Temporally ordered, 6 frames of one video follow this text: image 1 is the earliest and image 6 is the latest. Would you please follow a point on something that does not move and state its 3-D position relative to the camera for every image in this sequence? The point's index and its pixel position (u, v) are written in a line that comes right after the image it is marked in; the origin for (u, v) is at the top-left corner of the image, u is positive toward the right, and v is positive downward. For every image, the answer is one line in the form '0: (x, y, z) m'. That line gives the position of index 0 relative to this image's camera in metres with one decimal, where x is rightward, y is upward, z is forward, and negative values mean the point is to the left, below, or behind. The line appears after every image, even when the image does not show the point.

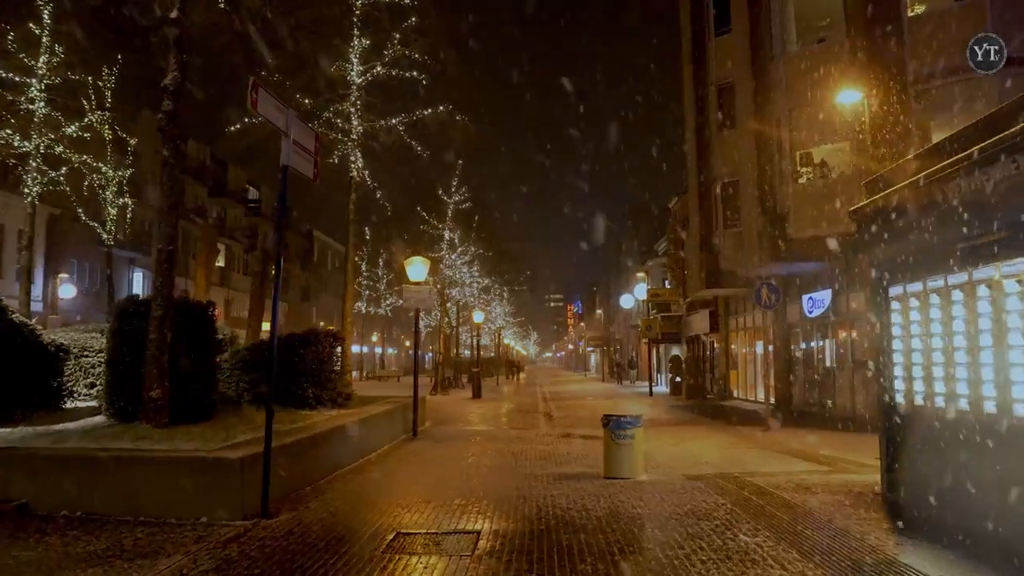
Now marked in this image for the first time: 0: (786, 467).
0: (+3.9, -2.5, +11.5) m
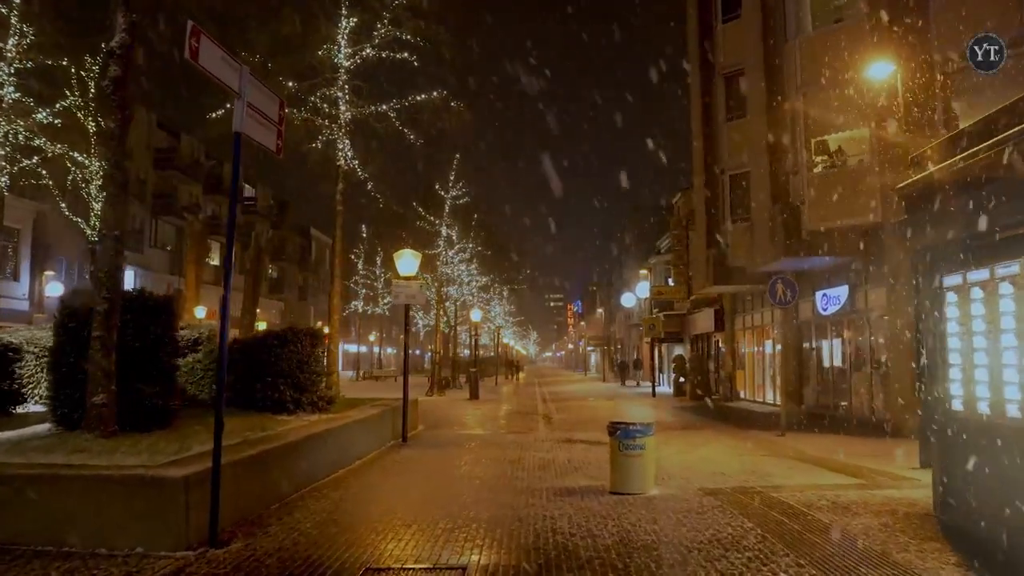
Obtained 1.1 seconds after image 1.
0: (+3.8, -2.4, +10.3) m
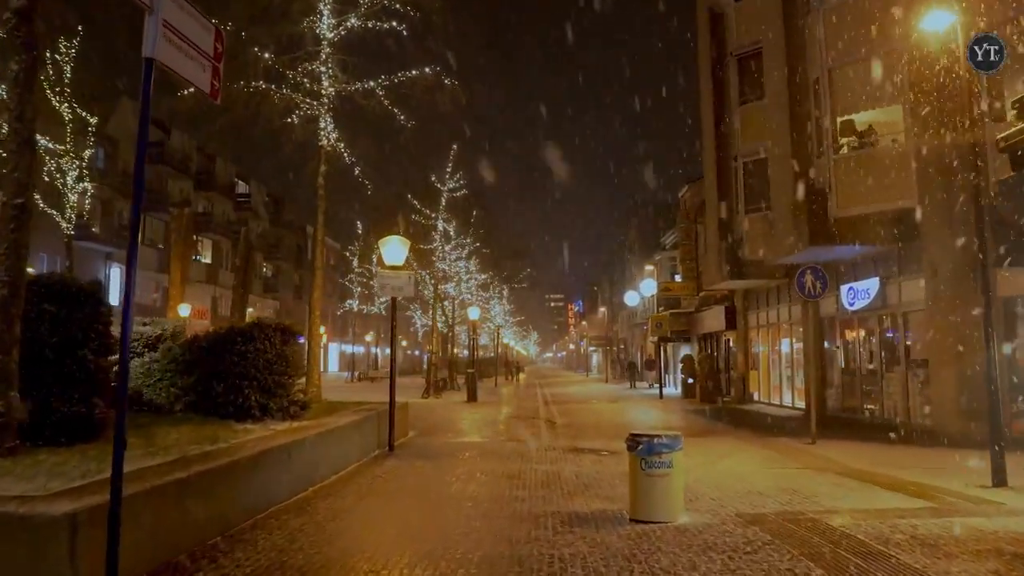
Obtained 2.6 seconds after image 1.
0: (+3.8, -2.2, +8.6) m
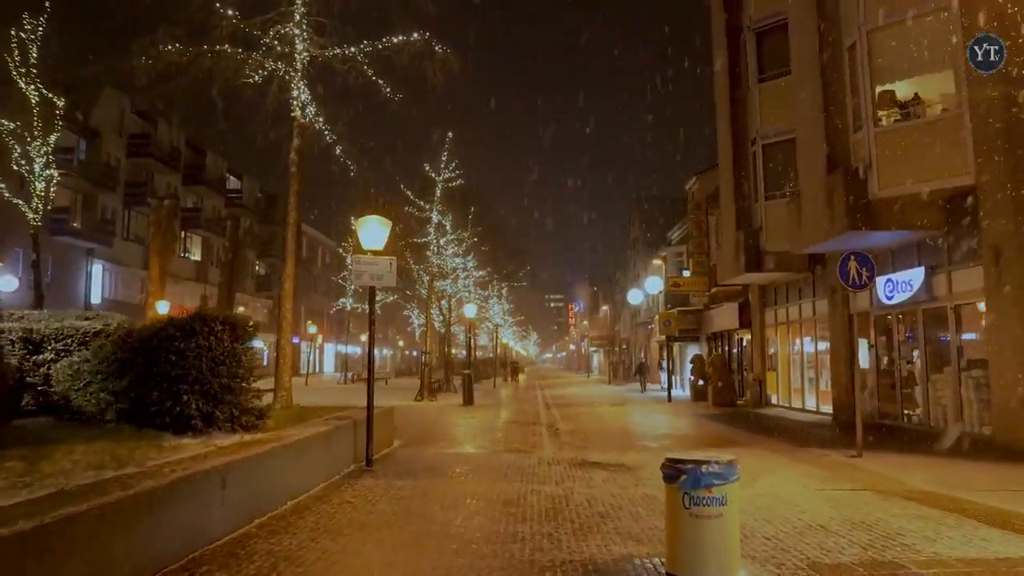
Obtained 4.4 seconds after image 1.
0: (+3.8, -2.1, +6.5) m
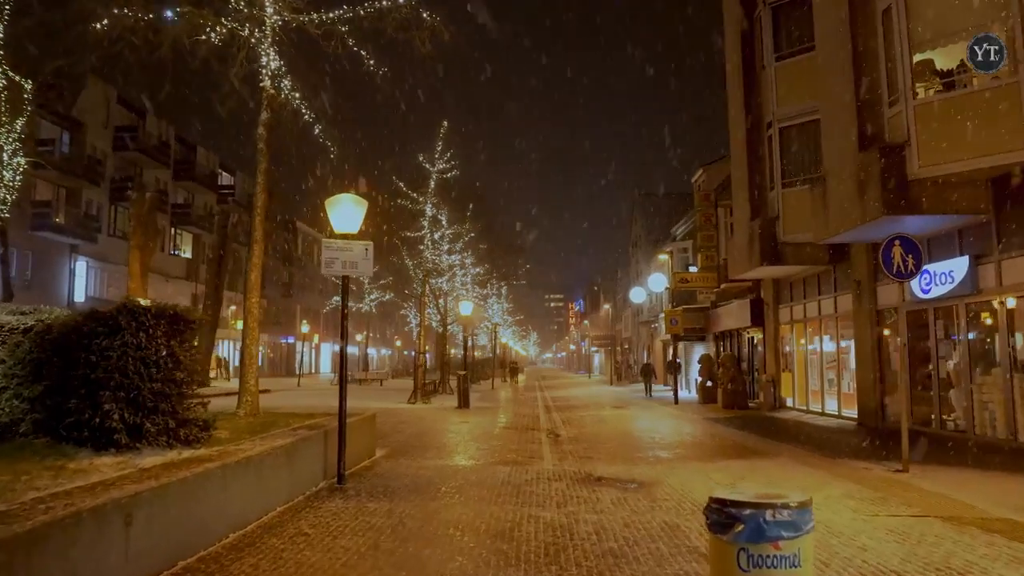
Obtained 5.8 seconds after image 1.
0: (+3.7, -1.9, +4.8) m
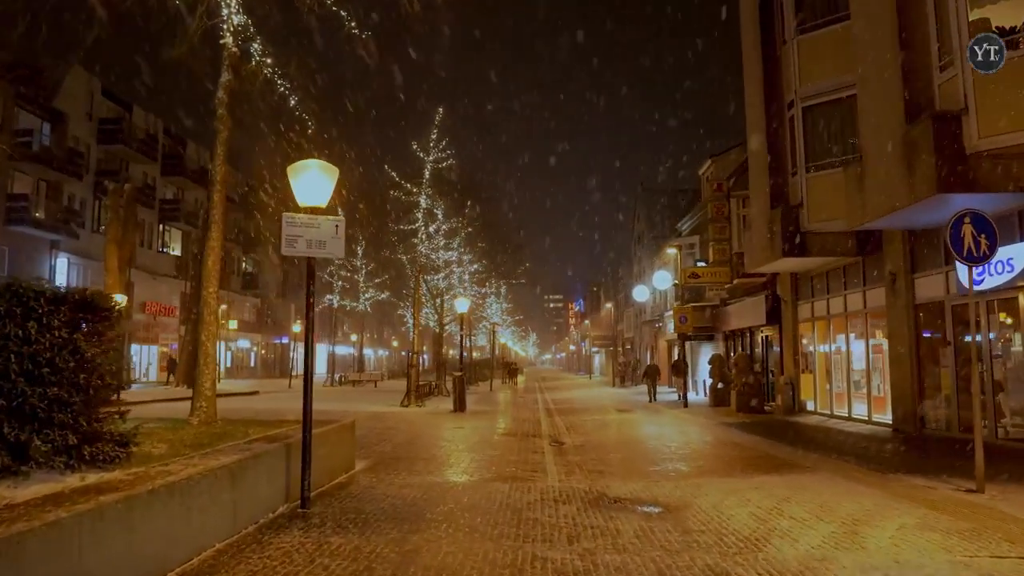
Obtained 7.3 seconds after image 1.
0: (+3.7, -1.7, +3.0) m
